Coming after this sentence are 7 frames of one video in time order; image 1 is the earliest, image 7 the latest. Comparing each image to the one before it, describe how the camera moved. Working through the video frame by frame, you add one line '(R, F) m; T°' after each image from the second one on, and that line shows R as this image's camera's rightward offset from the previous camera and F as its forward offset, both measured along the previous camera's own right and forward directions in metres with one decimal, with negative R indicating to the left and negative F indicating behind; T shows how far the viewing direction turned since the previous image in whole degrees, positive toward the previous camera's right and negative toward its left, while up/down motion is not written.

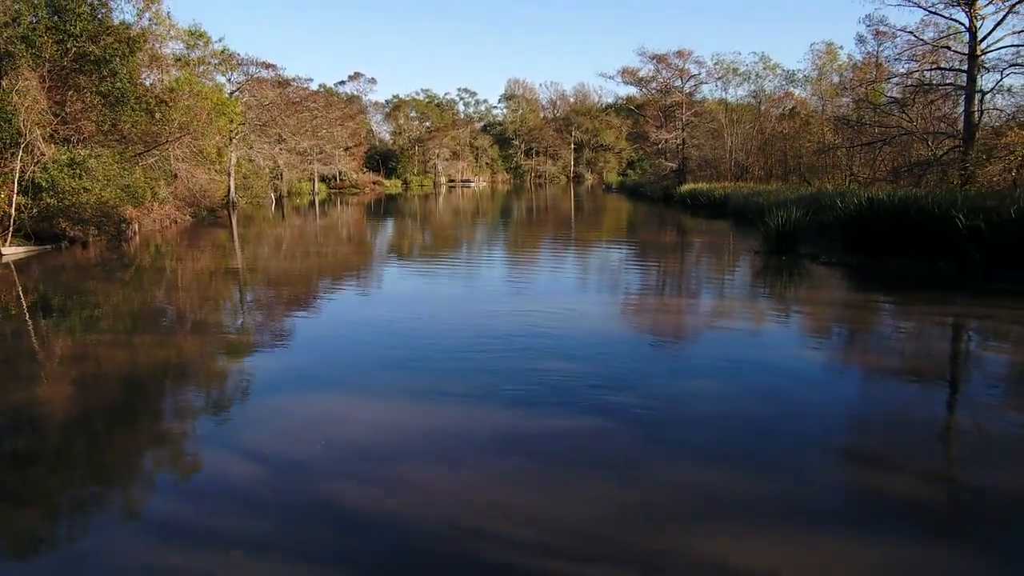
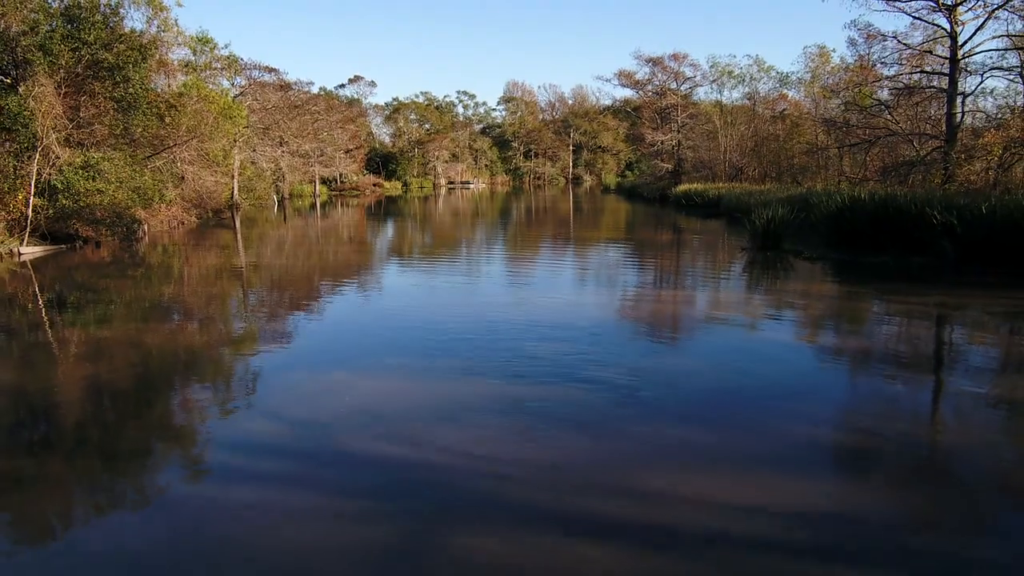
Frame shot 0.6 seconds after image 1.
(0.0, -0.5) m; 0°
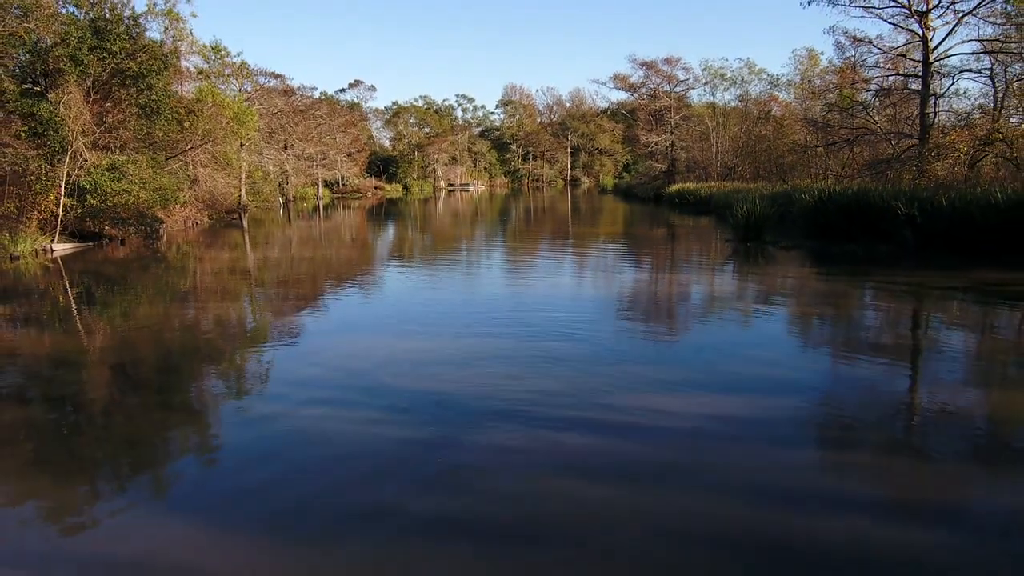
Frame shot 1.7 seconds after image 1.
(0.0, -0.8) m; 0°
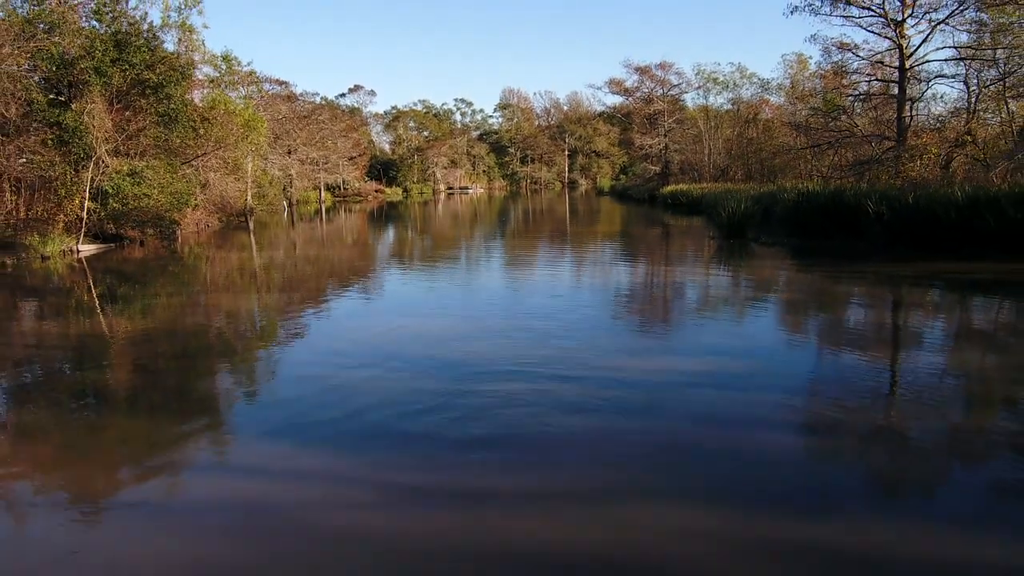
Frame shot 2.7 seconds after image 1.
(0.0, -0.8) m; 0°
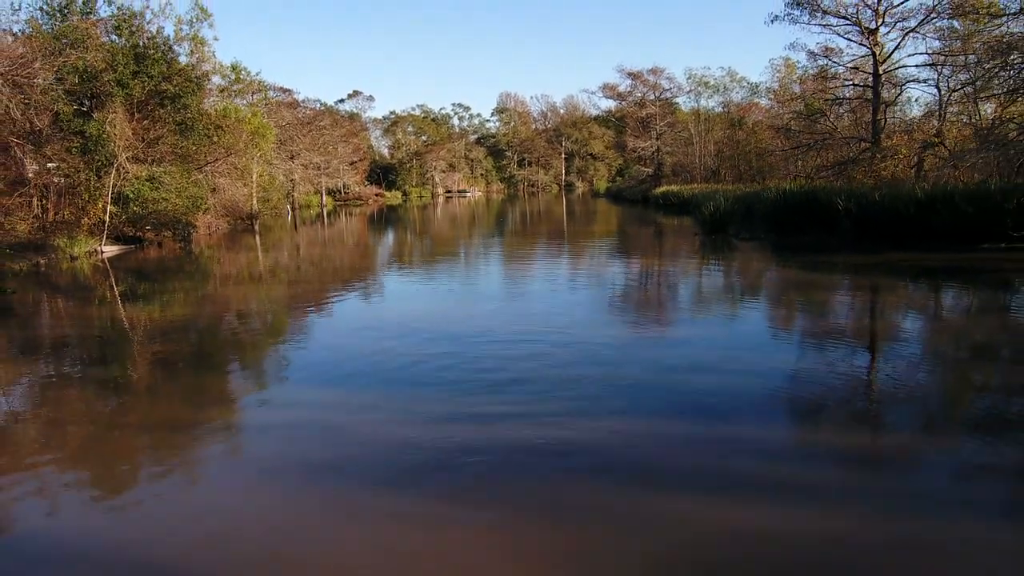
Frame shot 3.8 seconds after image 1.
(0.0, -0.8) m; 0°
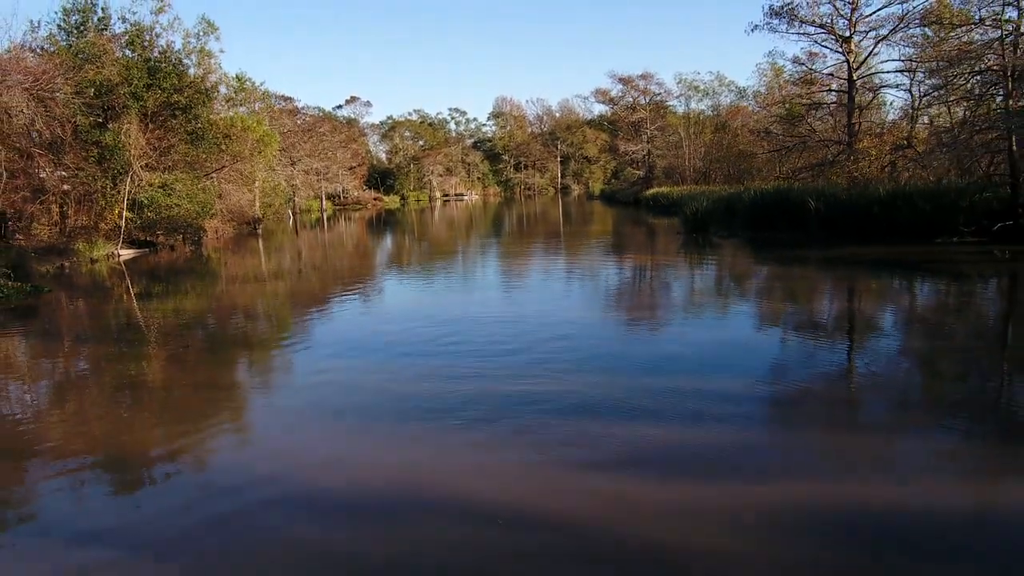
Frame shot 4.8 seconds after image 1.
(+0.1, -0.8) m; 0°
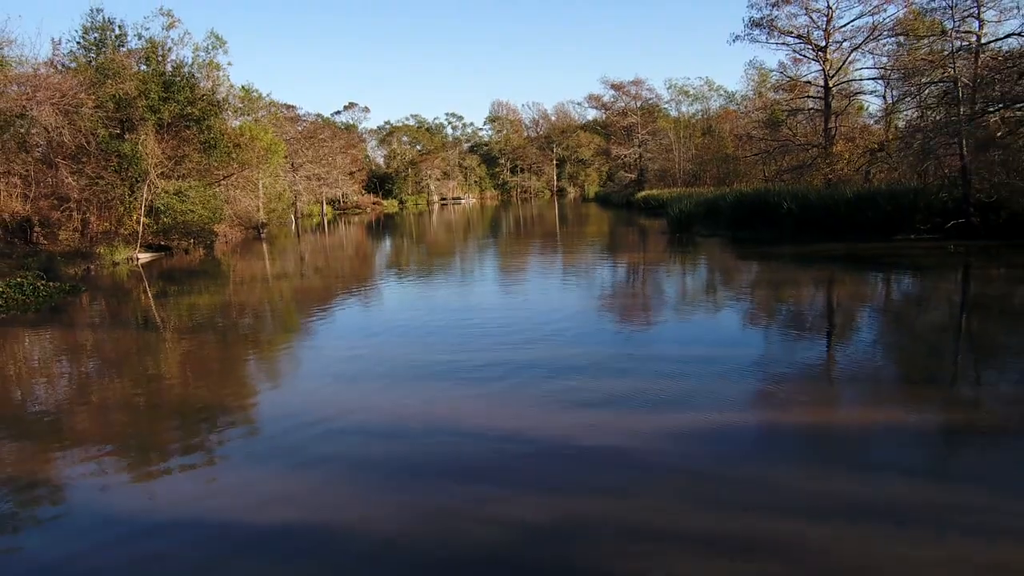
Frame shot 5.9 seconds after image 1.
(0.0, -0.9) m; 0°
